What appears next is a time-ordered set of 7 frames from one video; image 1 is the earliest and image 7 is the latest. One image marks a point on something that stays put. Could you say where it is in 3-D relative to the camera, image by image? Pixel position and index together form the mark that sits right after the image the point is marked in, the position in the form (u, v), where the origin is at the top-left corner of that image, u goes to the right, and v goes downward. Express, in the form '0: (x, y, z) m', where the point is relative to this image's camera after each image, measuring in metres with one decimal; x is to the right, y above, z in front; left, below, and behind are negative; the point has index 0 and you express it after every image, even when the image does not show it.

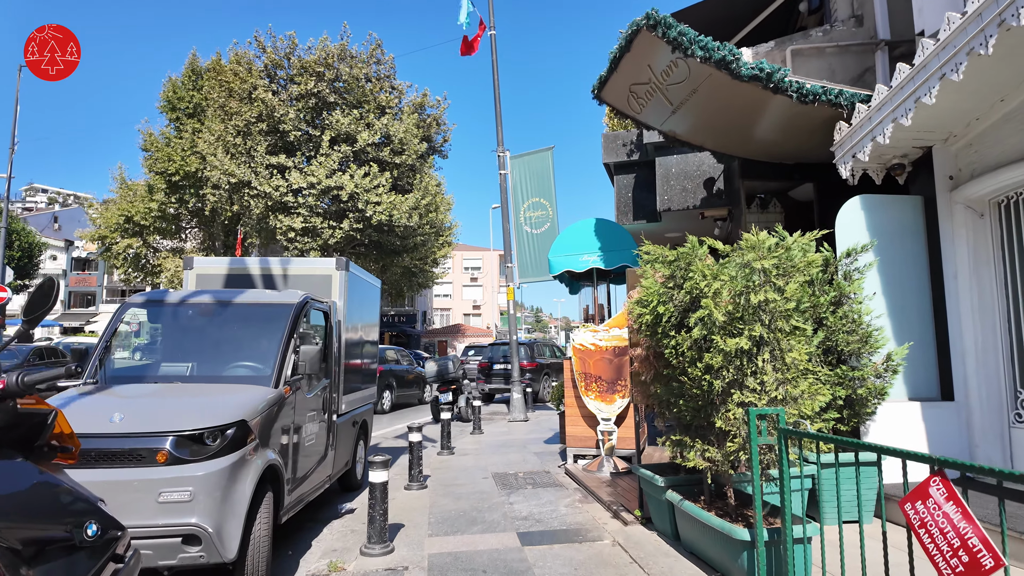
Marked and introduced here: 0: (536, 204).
0: (+0.5, +1.7, +12.2) m
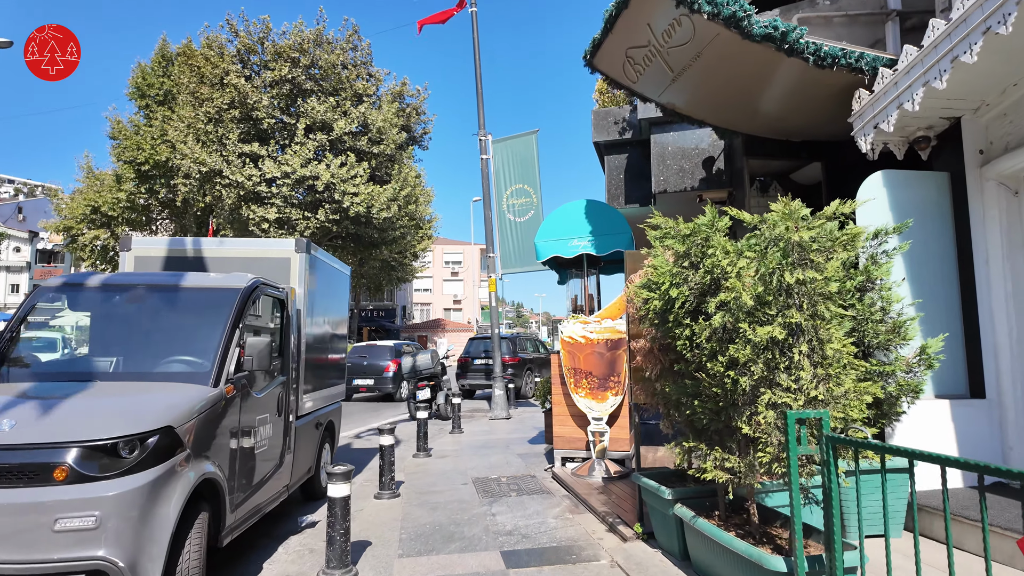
0: (+0.2, +1.9, +11.6) m
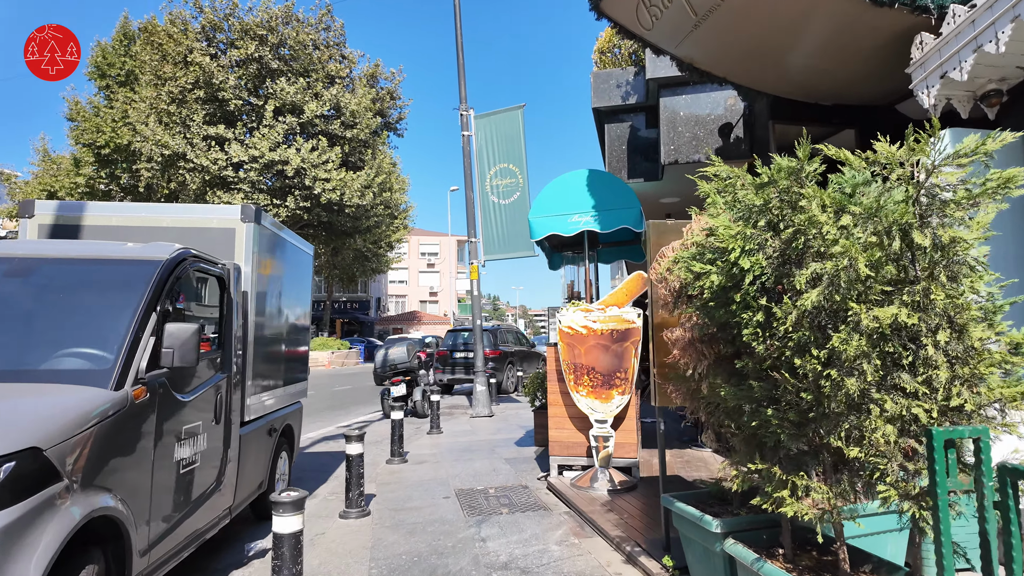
0: (-0.1, +2.1, +10.7) m
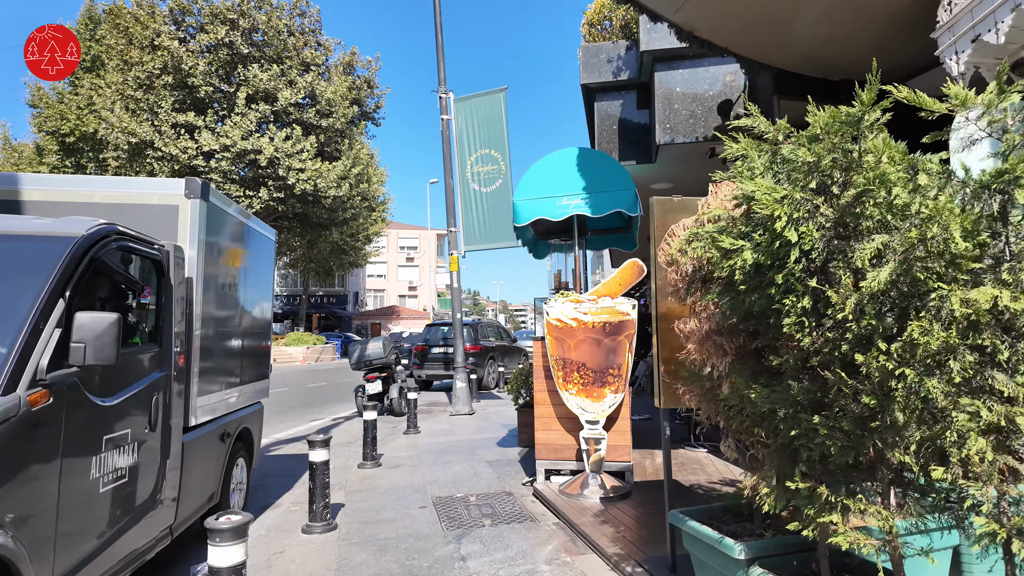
0: (-0.5, +2.3, +10.2) m
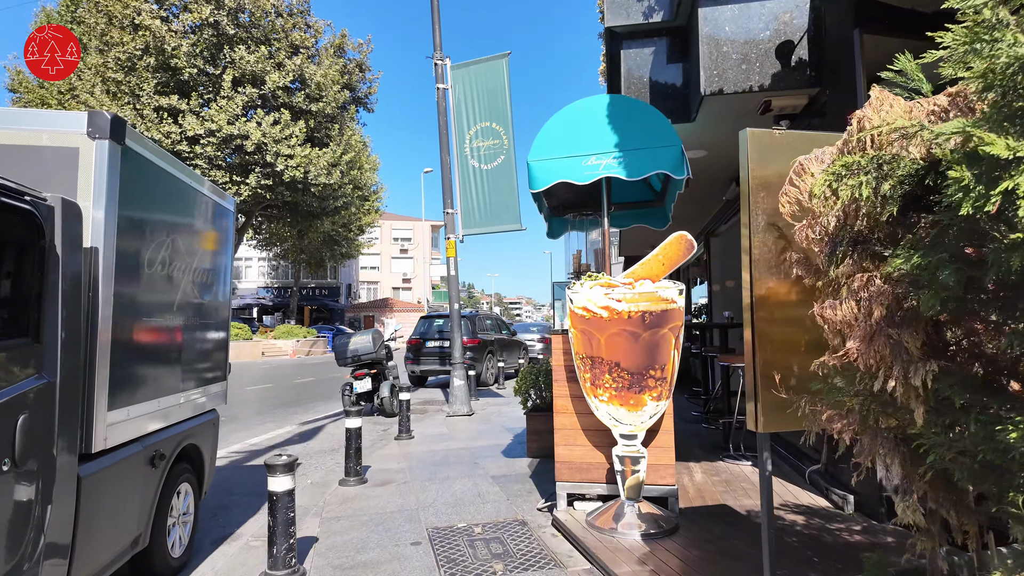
0: (-0.4, +2.5, +9.2) m
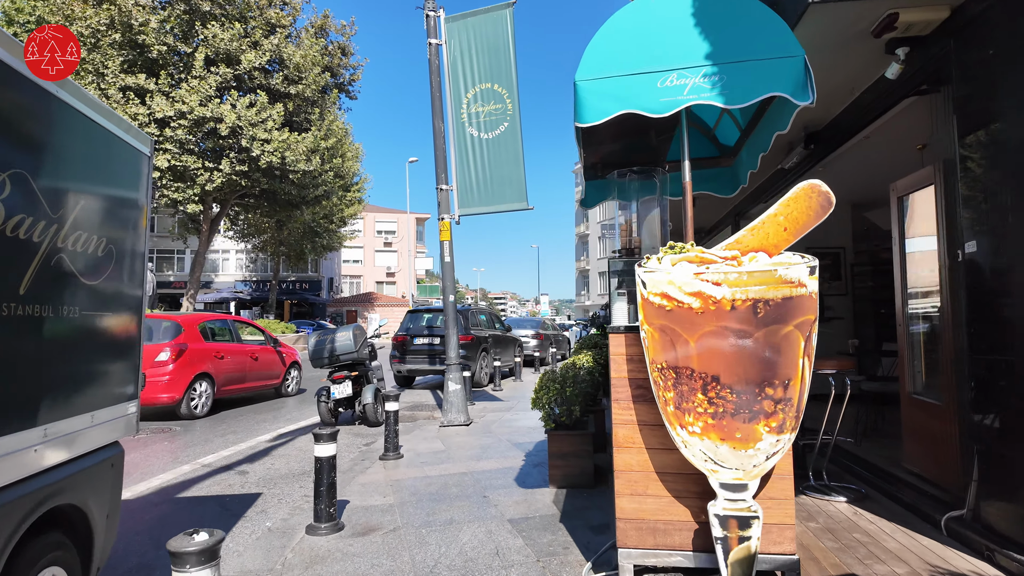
0: (-0.3, +2.6, +7.9) m
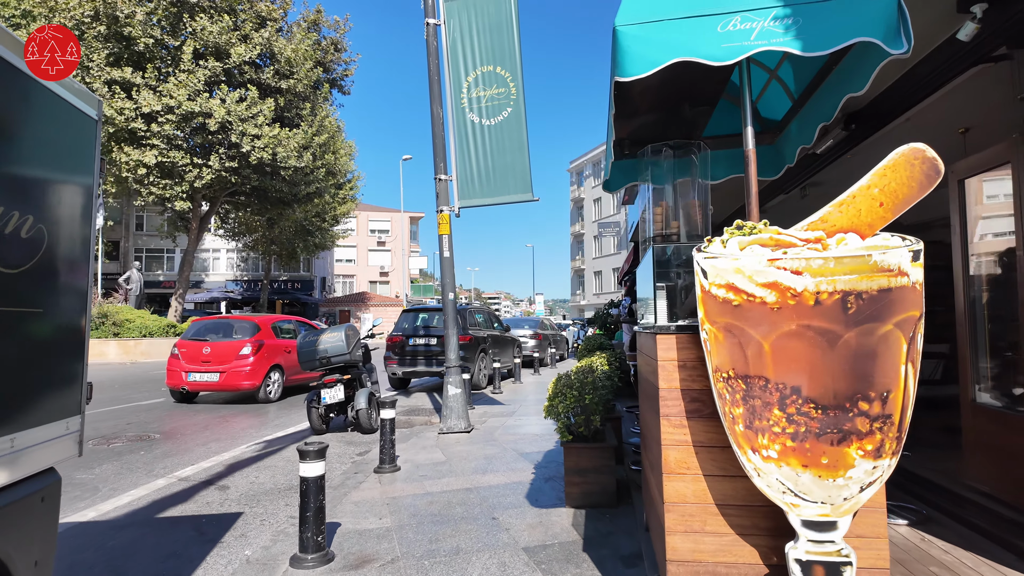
0: (-0.3, +2.7, +7.4) m
